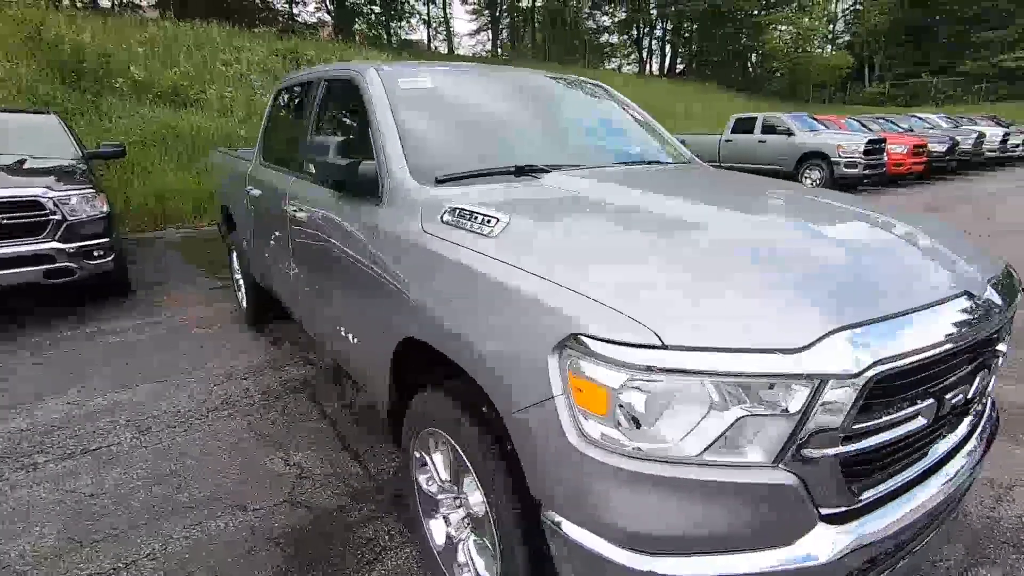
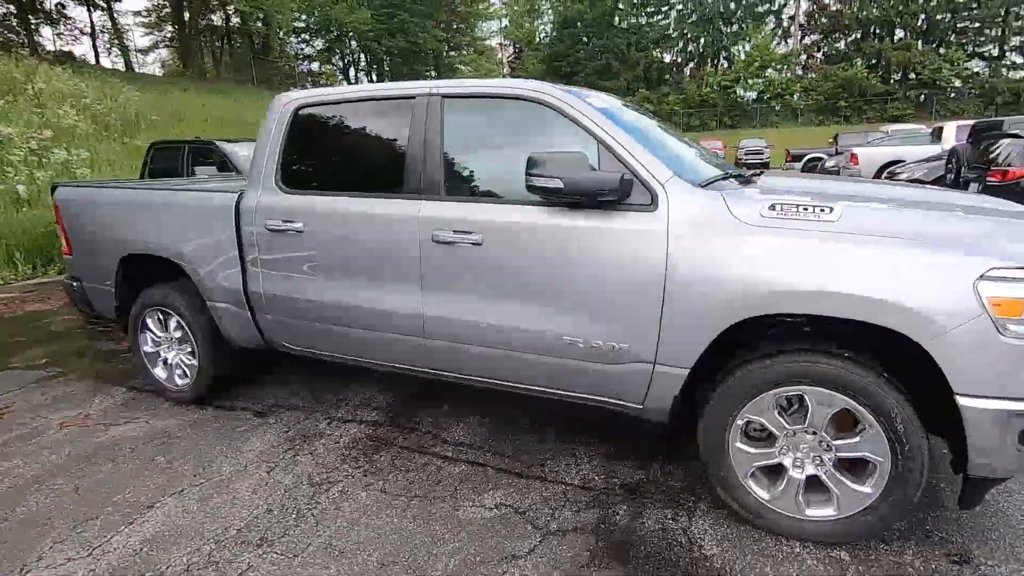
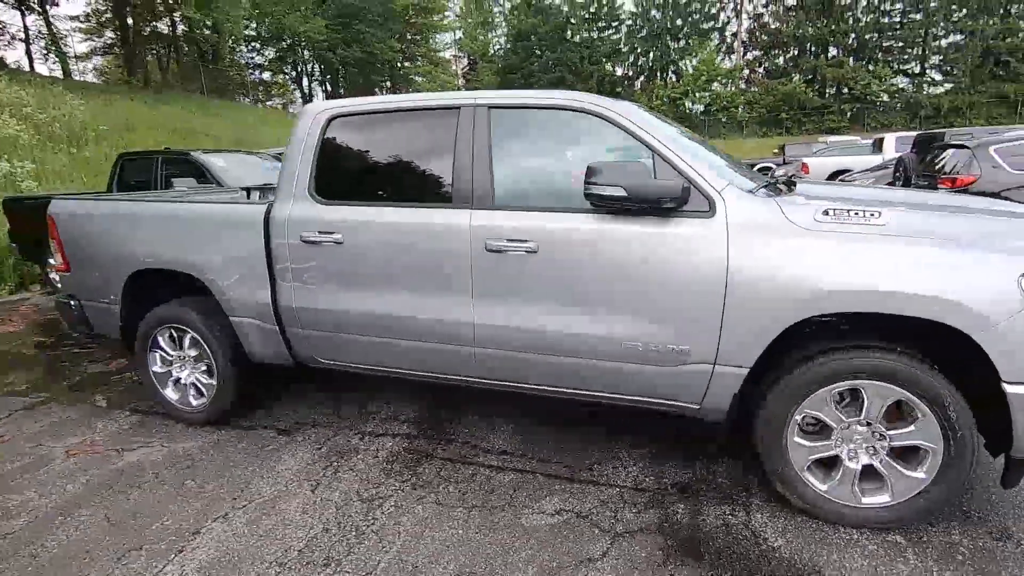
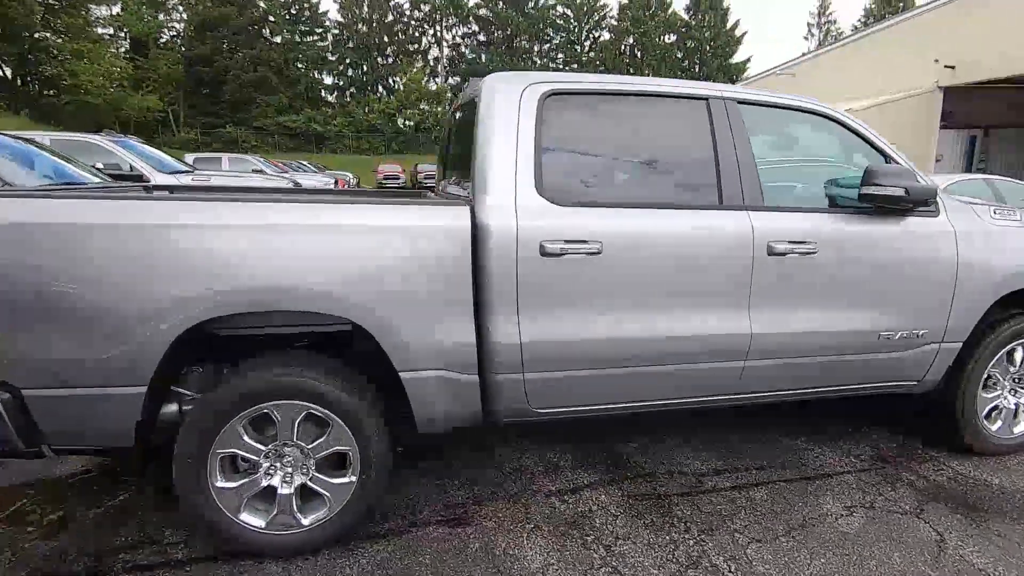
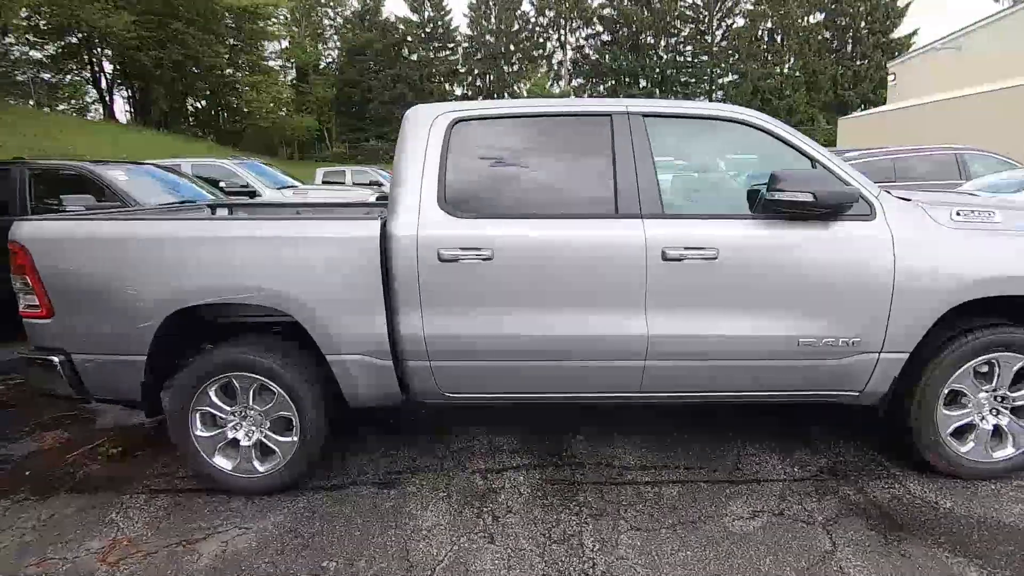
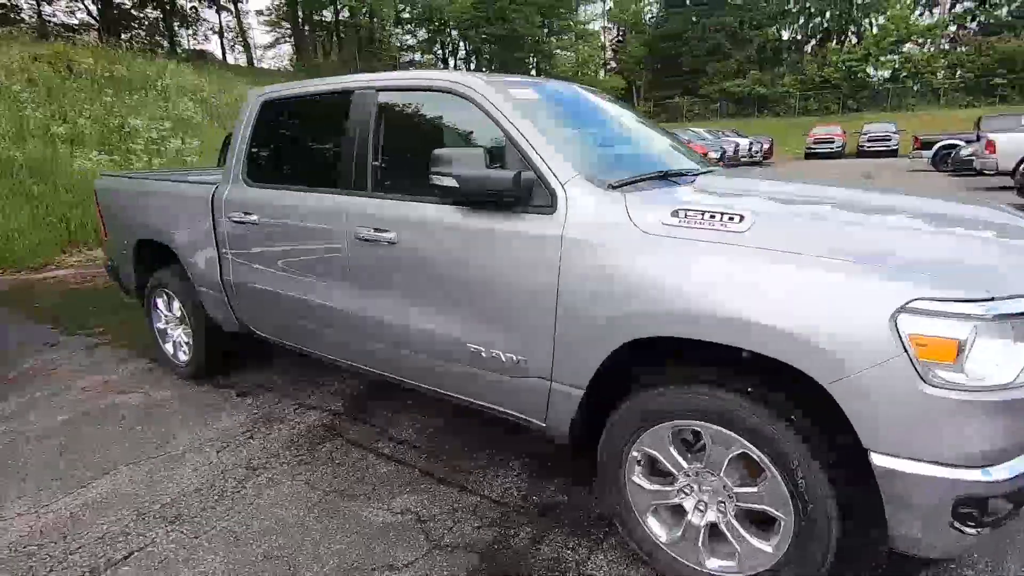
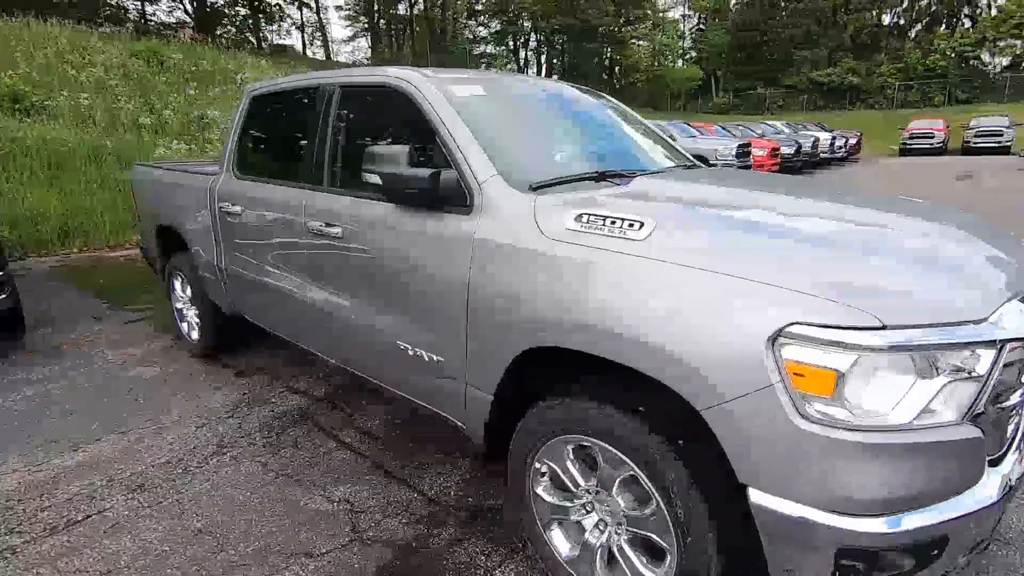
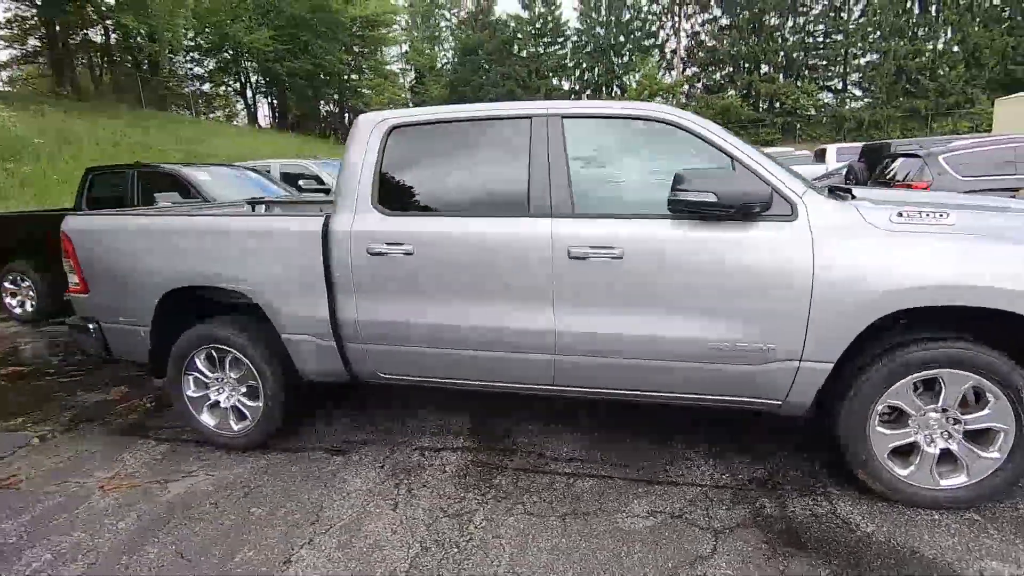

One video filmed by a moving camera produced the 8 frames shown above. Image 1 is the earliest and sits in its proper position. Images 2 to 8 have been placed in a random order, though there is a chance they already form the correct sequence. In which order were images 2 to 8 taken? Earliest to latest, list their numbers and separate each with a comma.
7, 6, 2, 3, 8, 5, 4
